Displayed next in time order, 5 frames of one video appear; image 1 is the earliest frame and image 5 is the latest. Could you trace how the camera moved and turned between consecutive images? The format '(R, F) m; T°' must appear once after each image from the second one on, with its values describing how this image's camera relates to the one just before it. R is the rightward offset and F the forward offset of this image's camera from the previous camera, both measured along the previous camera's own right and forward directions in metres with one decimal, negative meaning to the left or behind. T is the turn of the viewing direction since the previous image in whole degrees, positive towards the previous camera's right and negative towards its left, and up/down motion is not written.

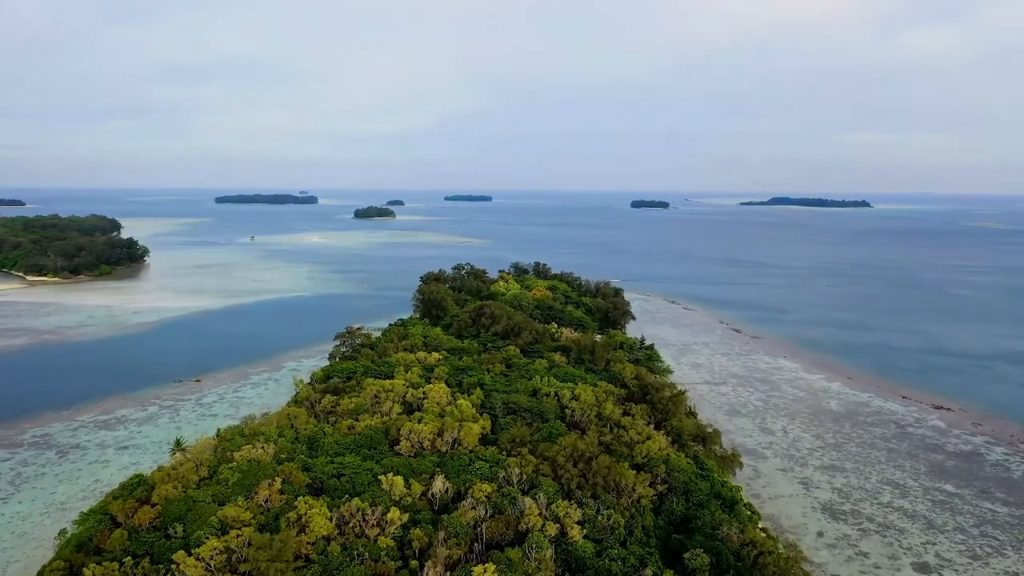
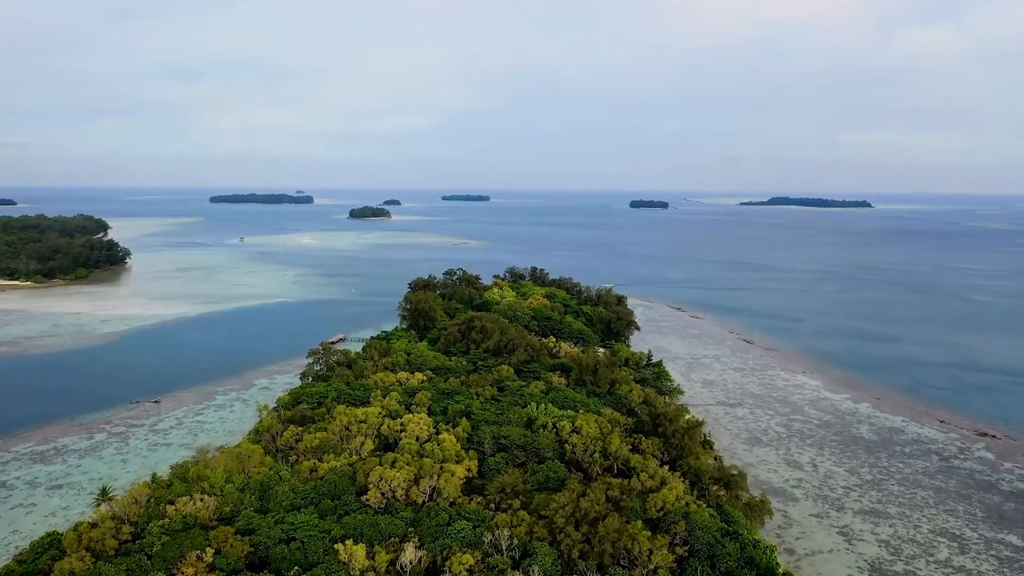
(+0.2, +2.4) m; 0°
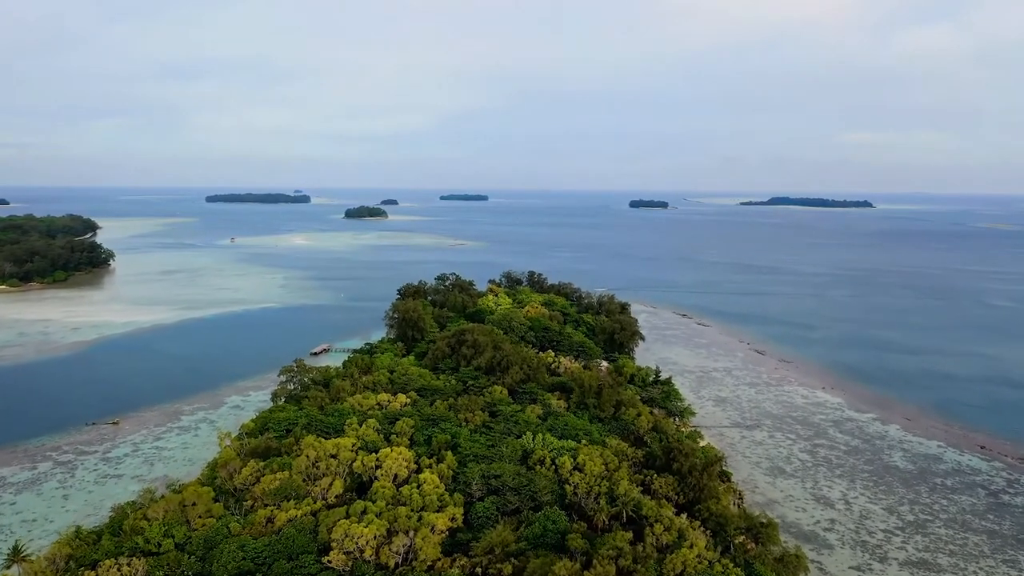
(+0.1, +2.0) m; 0°
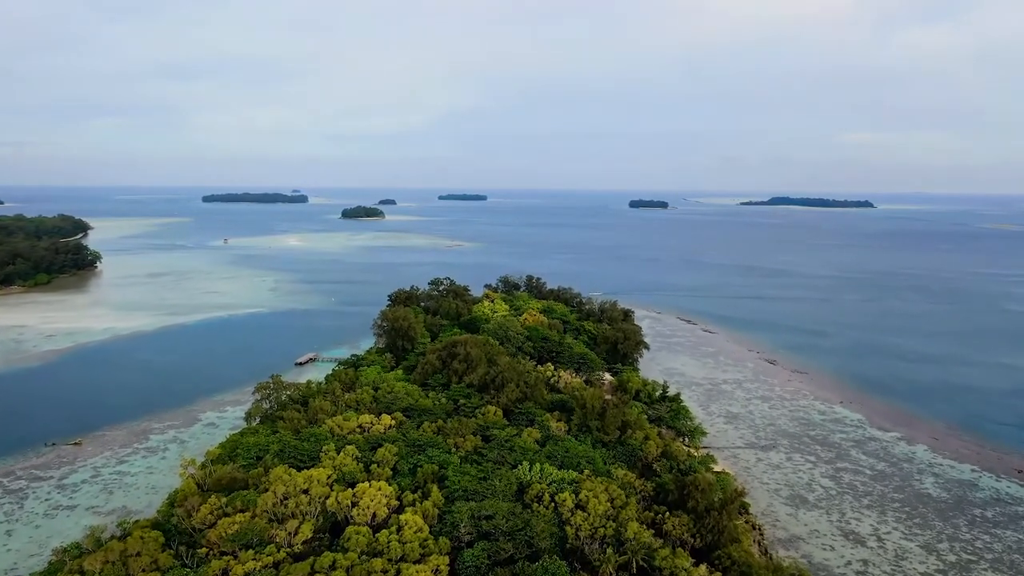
(+0.1, +1.5) m; 0°
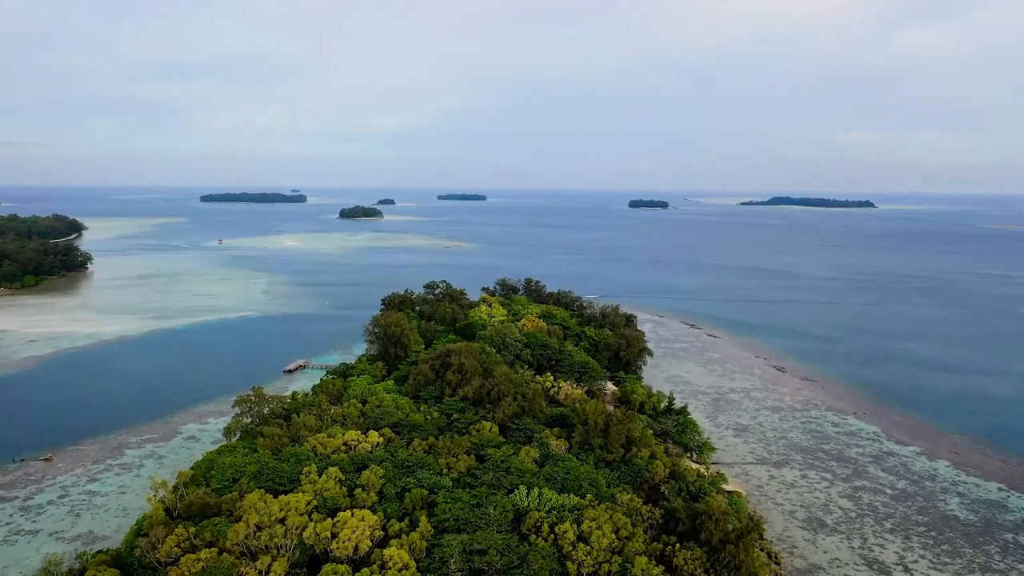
(+0.1, +1.1) m; 0°
